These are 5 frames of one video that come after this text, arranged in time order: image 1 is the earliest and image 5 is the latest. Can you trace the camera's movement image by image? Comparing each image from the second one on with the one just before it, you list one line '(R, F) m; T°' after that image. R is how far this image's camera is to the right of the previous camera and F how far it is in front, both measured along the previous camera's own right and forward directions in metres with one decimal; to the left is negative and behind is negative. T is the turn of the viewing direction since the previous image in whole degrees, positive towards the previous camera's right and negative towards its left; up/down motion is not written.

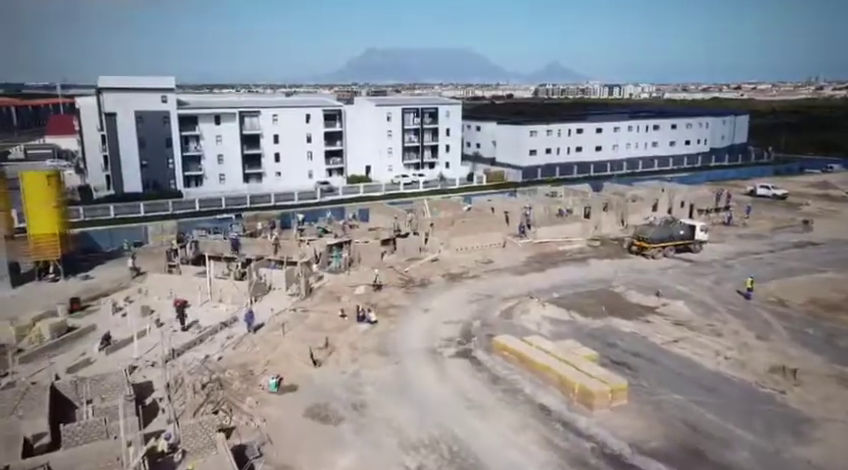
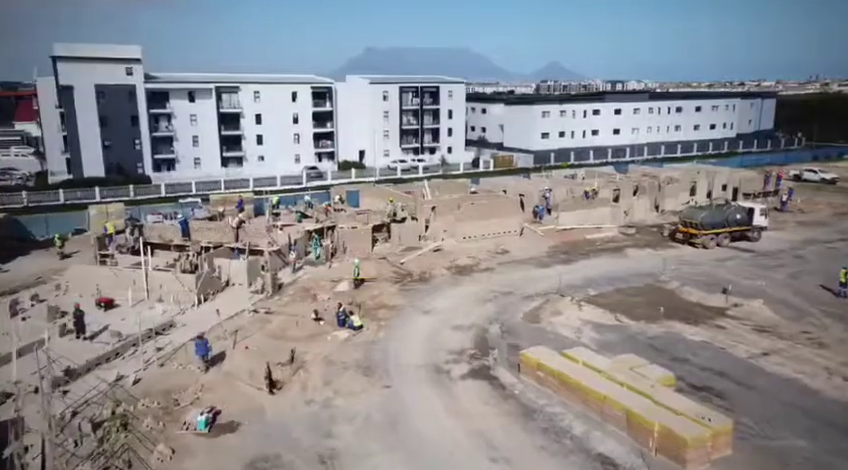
(0.0, +6.4) m; 0°
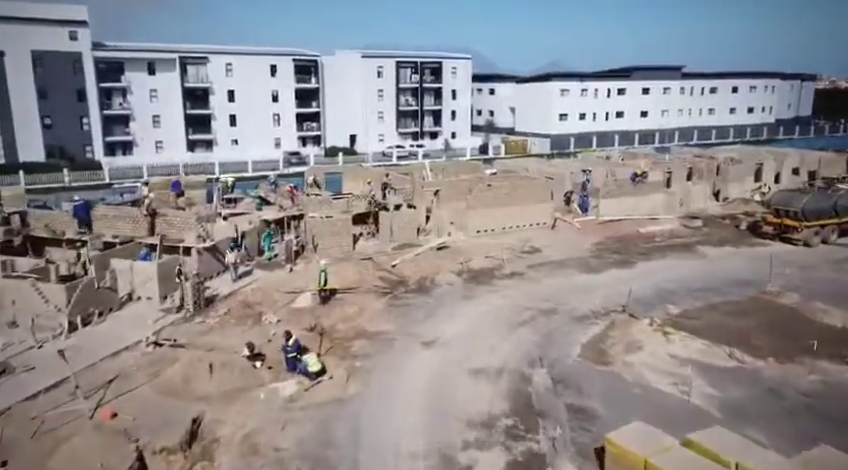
(0.0, +7.7) m; 0°
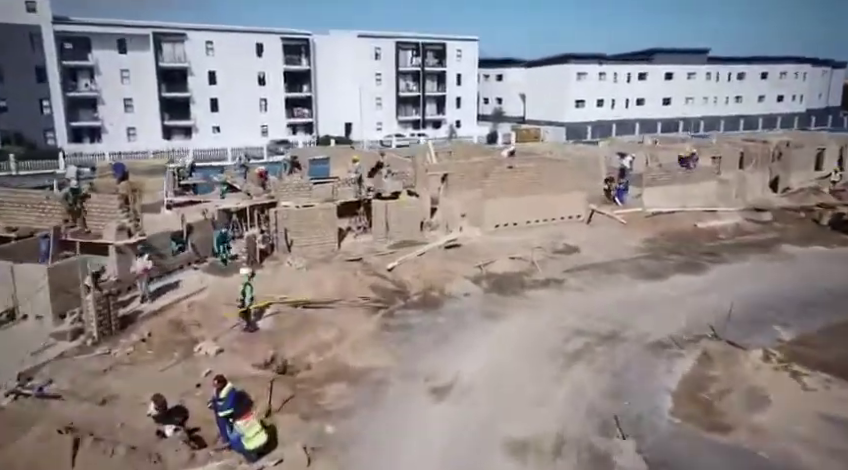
(-0.1, +4.6) m; 0°
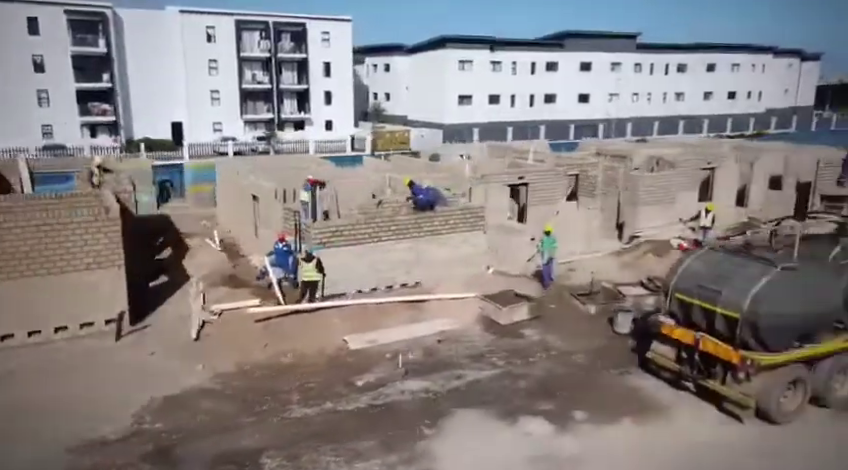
(+9.8, +10.0) m; 0°
